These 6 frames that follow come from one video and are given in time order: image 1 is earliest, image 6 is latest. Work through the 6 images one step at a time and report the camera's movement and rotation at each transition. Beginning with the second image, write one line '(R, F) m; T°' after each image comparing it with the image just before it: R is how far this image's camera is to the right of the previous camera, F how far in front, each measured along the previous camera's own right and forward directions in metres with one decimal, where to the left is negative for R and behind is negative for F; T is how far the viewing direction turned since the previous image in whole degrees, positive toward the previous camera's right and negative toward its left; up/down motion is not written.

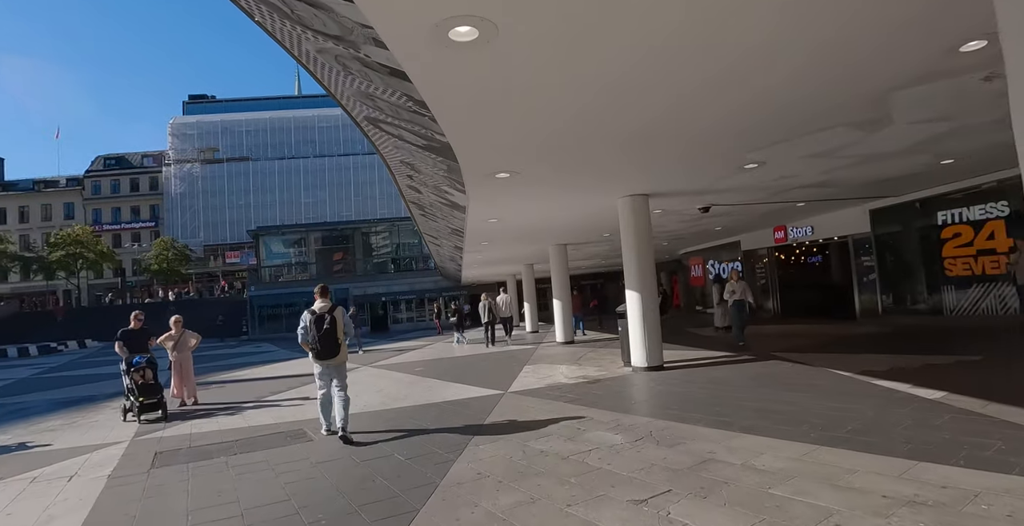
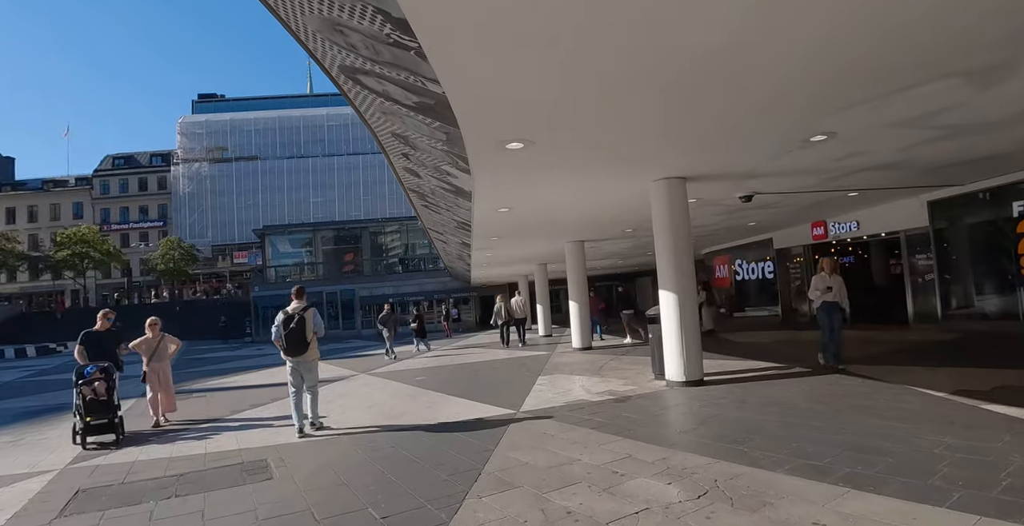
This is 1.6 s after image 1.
(0.0, +1.6) m; -1°
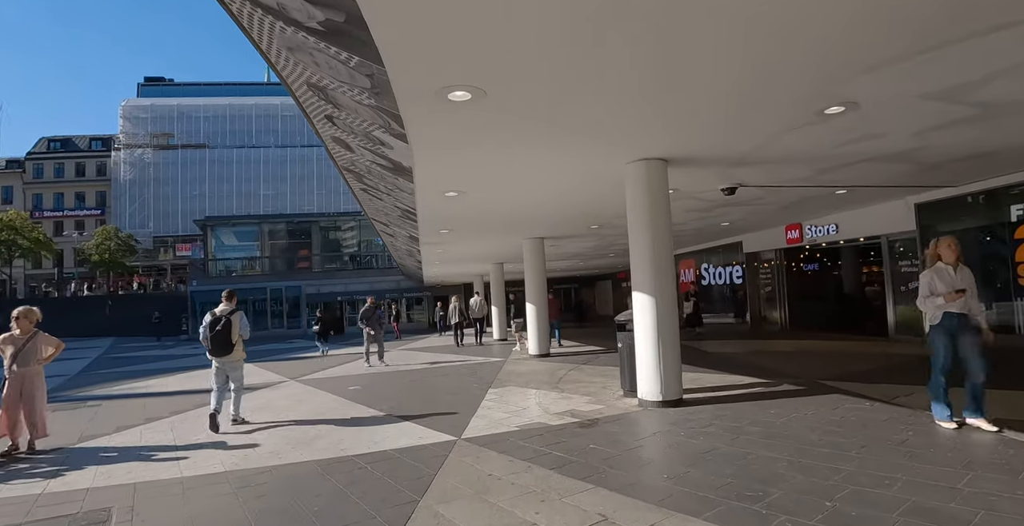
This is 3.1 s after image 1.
(+0.2, +1.5) m; +4°
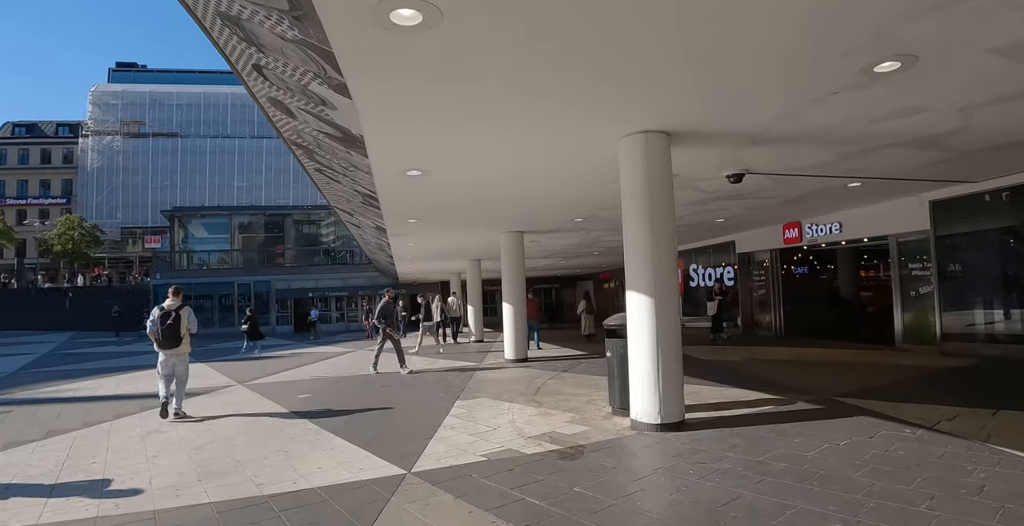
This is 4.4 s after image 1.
(+0.1, +1.3) m; +2°
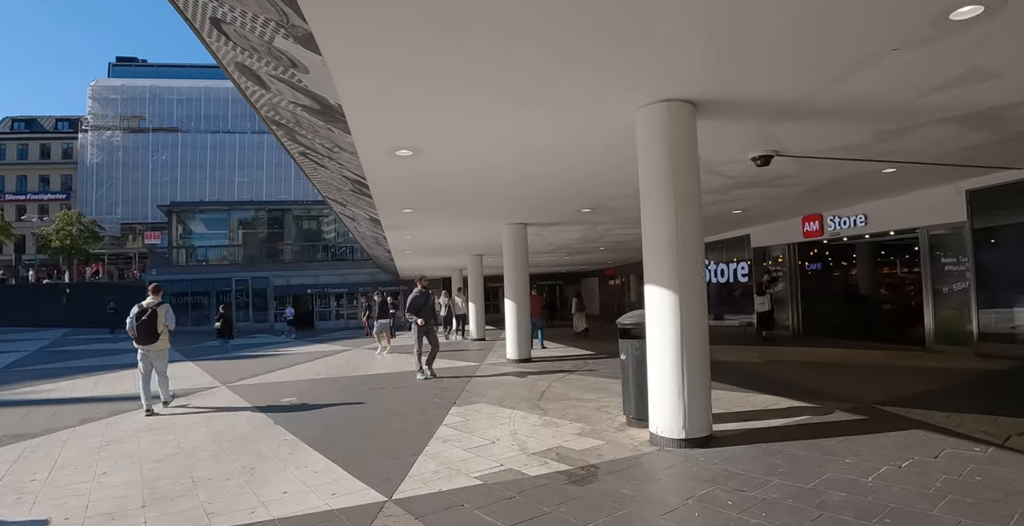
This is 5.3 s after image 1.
(0.0, +0.8) m; 0°
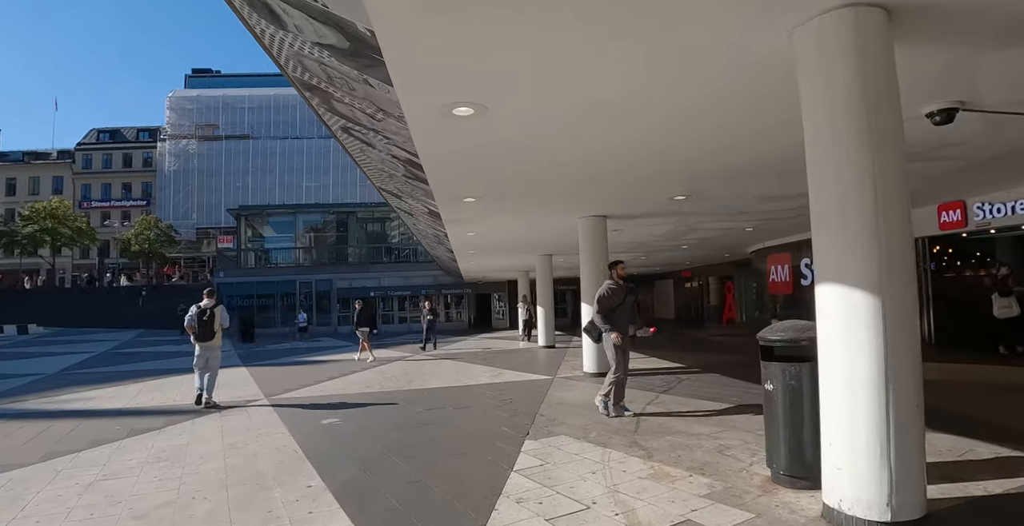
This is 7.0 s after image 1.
(-0.3, +1.6) m; -6°
